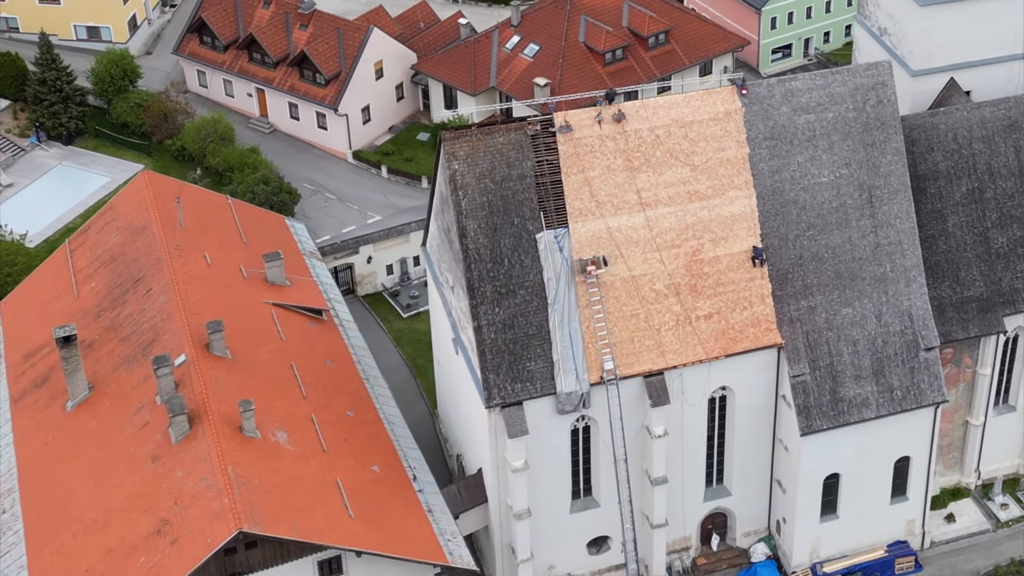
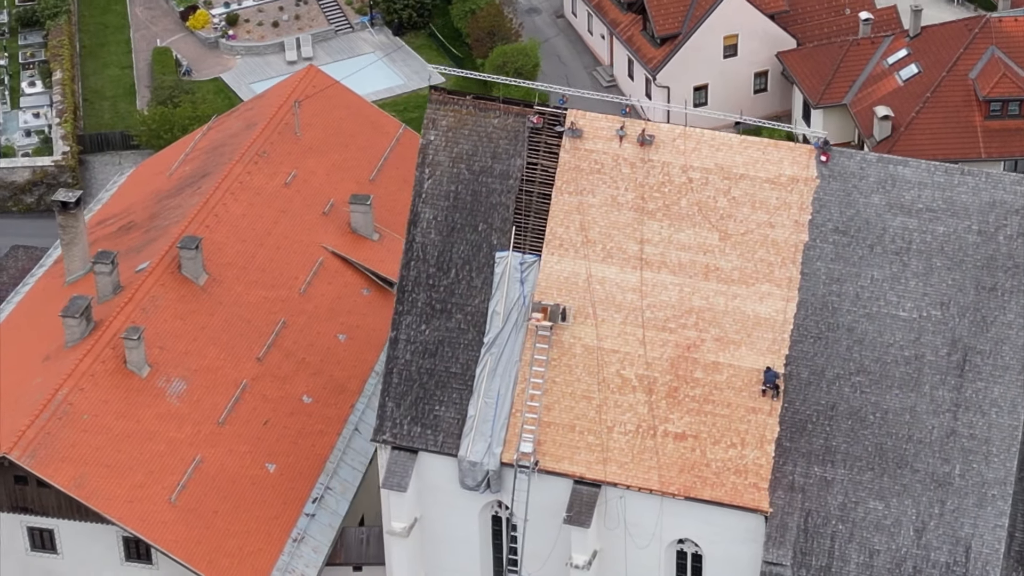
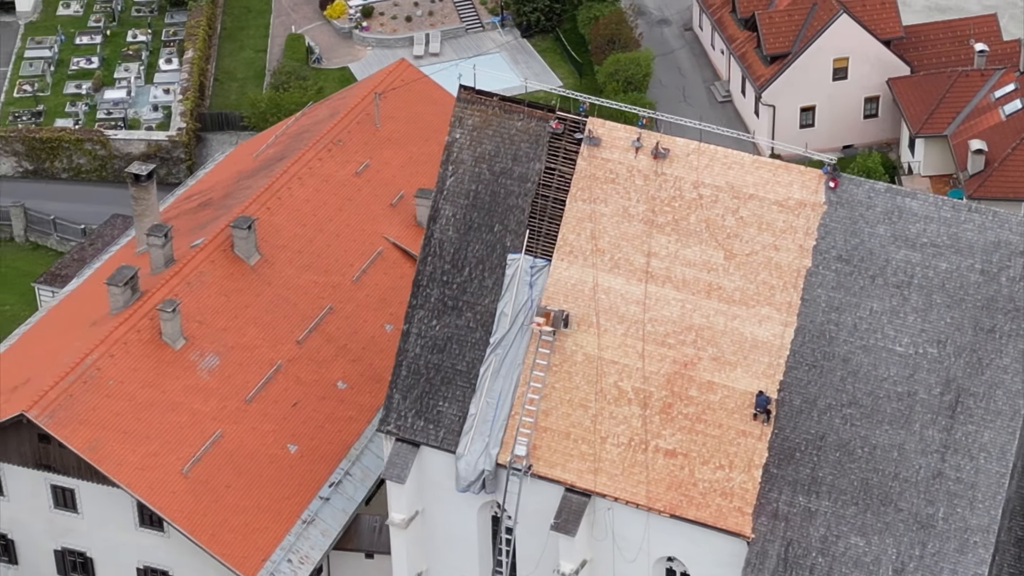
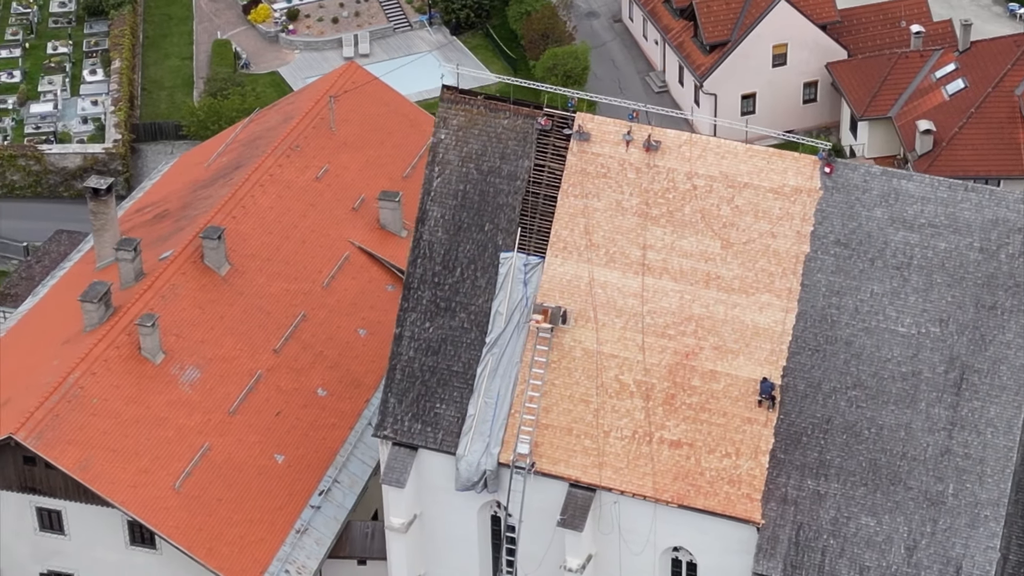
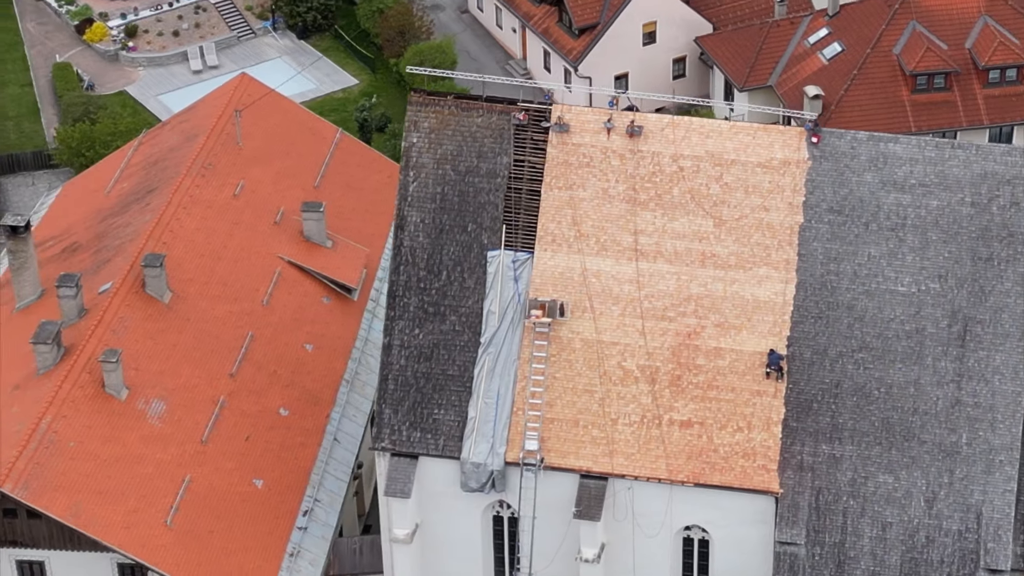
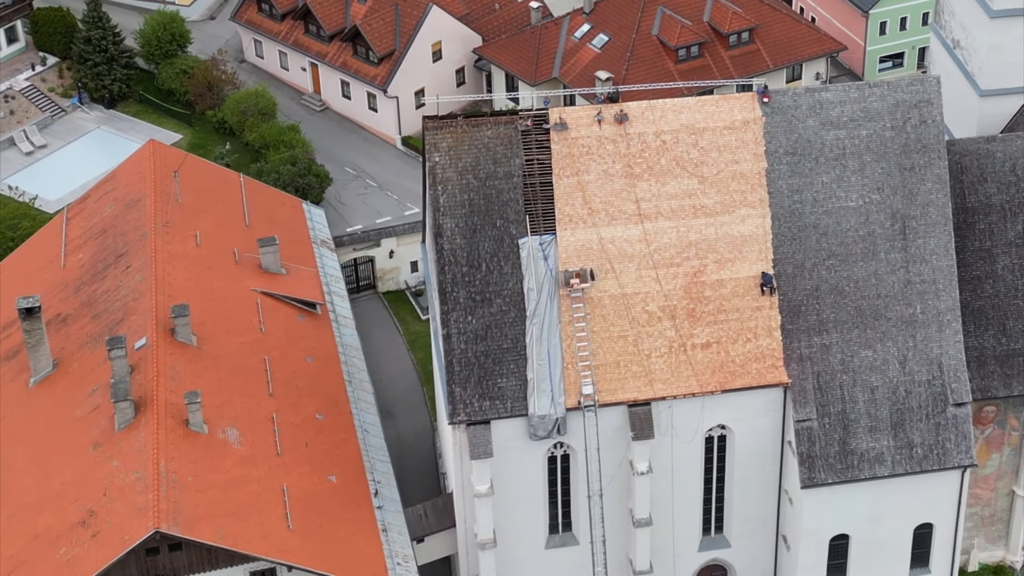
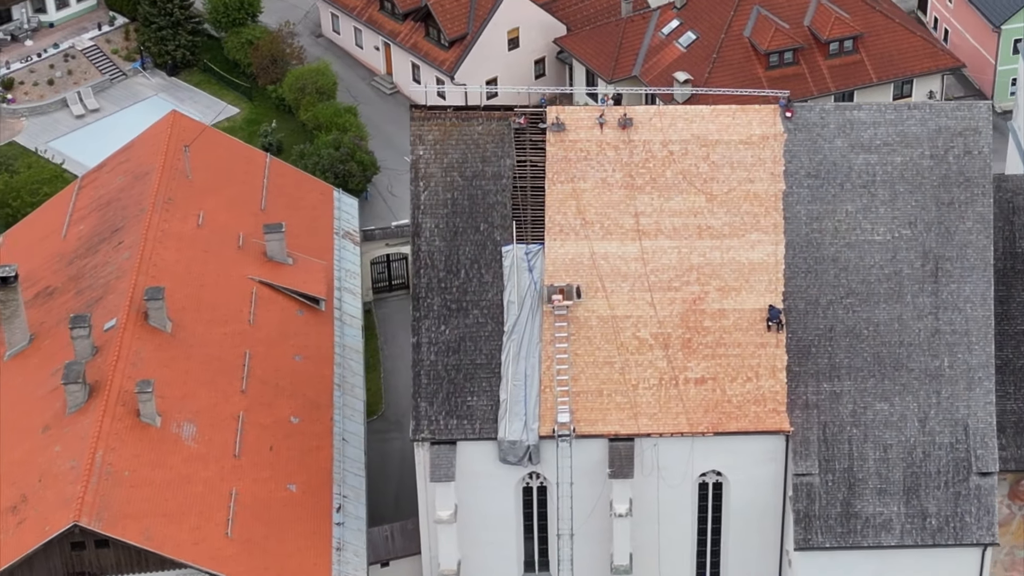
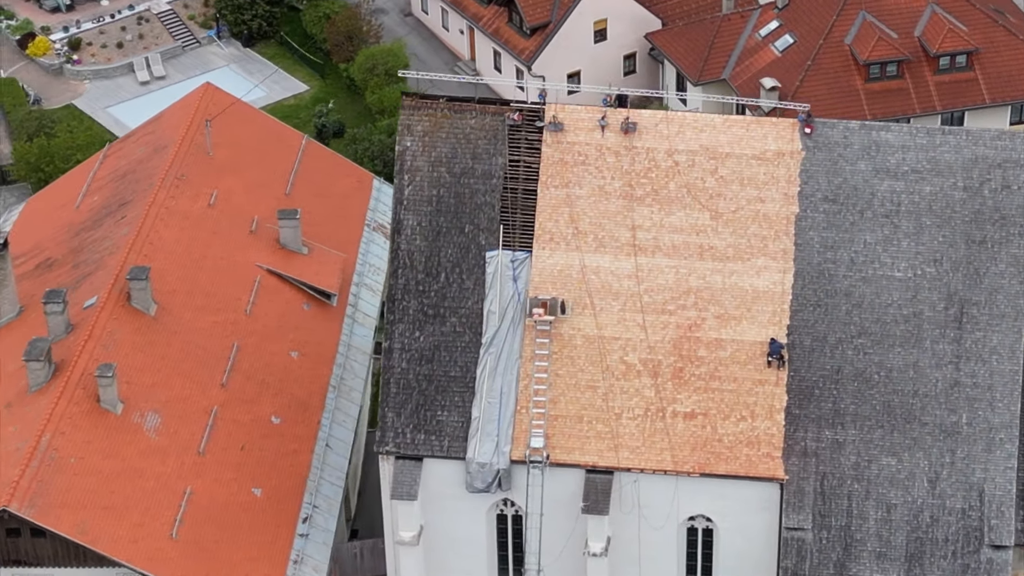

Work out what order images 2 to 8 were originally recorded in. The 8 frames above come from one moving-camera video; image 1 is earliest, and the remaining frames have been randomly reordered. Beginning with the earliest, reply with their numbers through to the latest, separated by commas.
6, 7, 8, 5, 2, 4, 3
